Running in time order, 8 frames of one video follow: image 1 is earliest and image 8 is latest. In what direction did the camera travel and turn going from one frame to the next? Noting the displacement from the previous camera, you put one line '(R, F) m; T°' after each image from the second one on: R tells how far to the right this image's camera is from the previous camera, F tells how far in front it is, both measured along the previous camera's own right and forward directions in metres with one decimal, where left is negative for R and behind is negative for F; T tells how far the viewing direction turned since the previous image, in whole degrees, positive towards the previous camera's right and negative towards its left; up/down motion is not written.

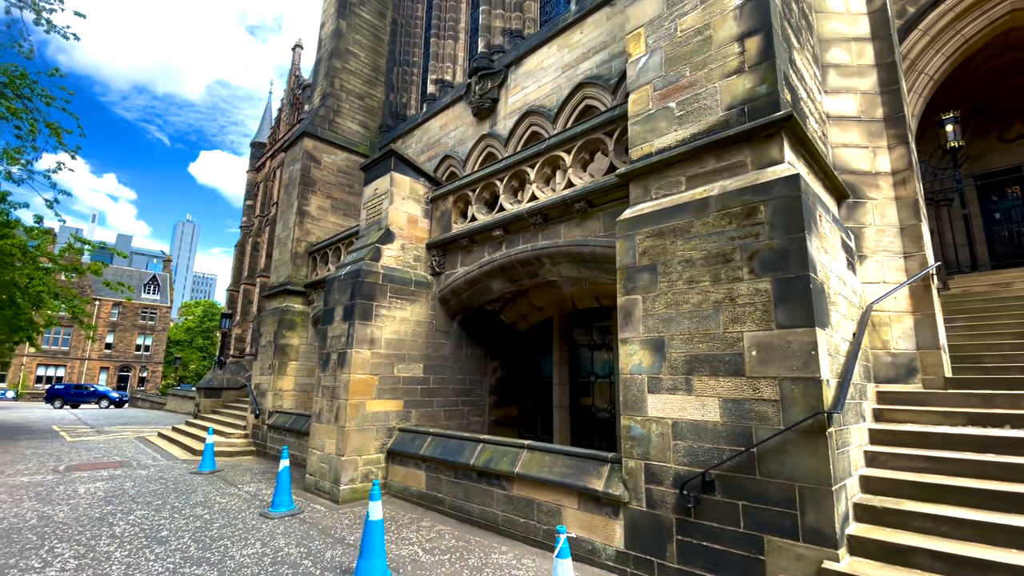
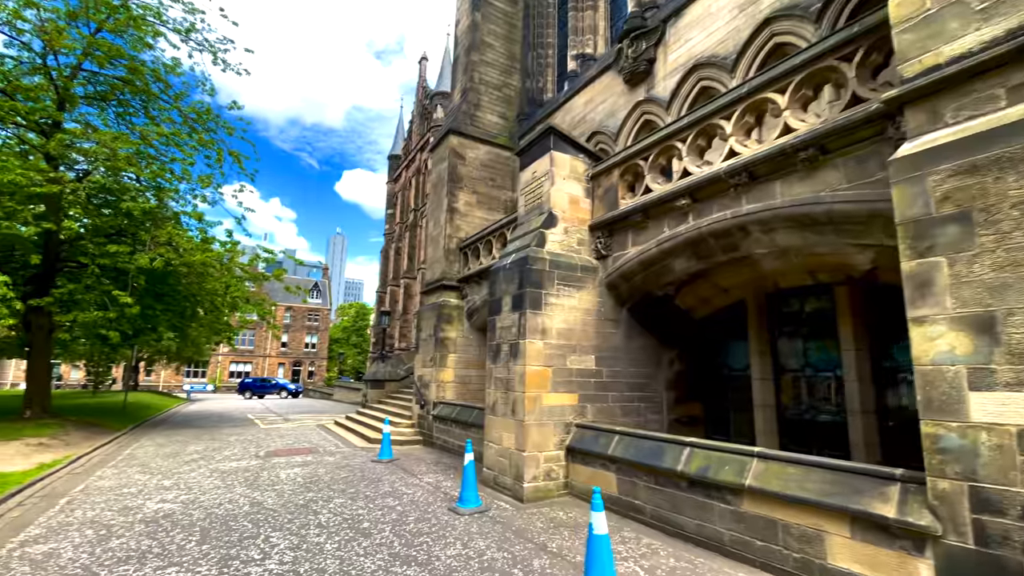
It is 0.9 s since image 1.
(-0.9, +0.6) m; -14°
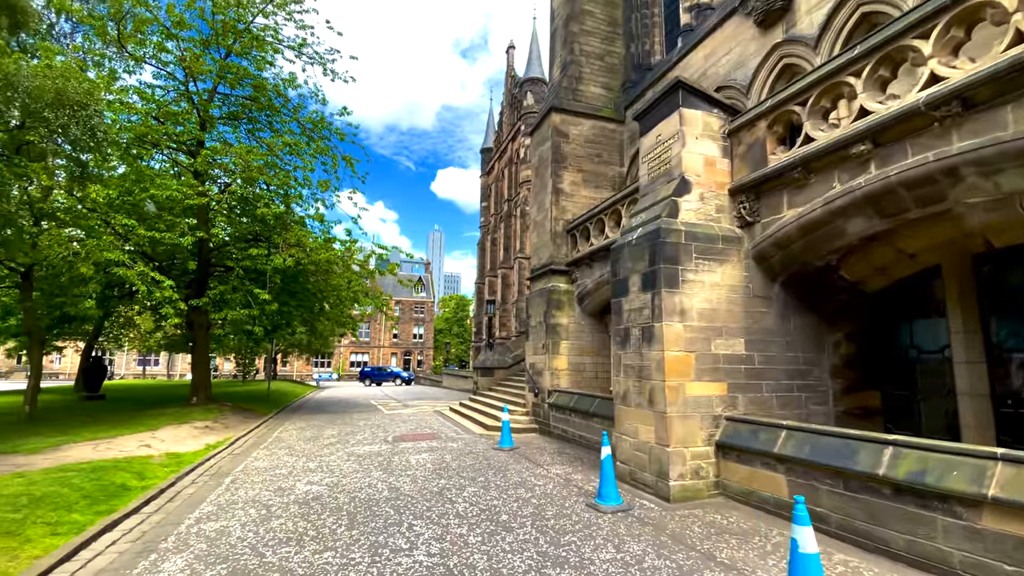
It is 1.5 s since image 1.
(-0.5, +0.5) m; -11°
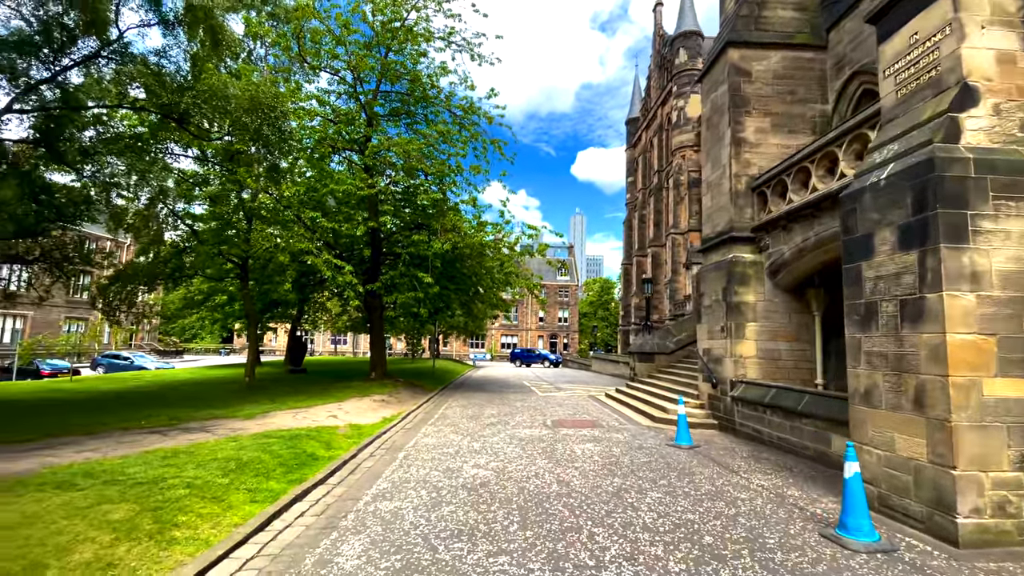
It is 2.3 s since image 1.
(-0.5, +0.9) m; -17°
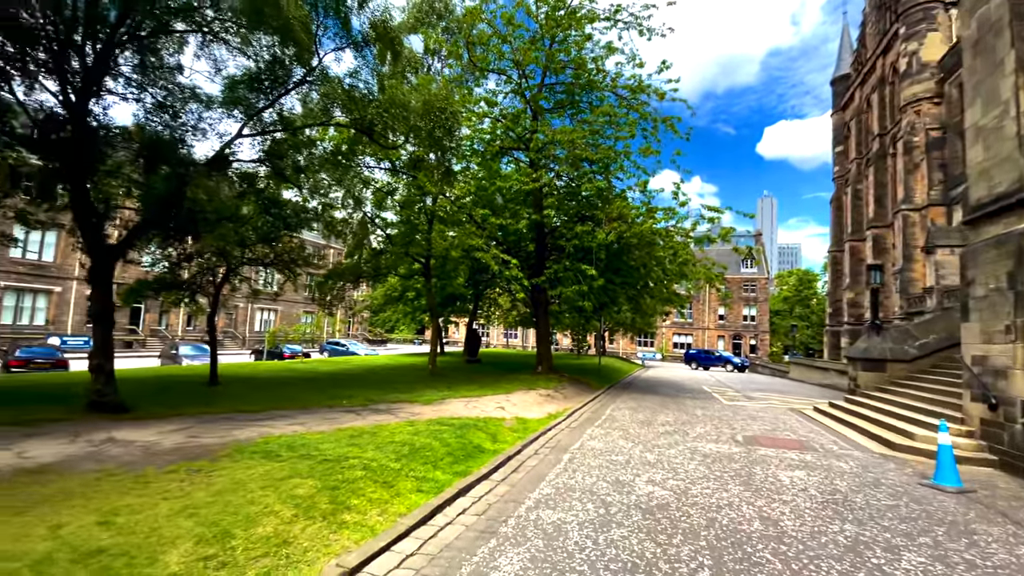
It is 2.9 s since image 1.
(-0.1, +0.8) m; -20°
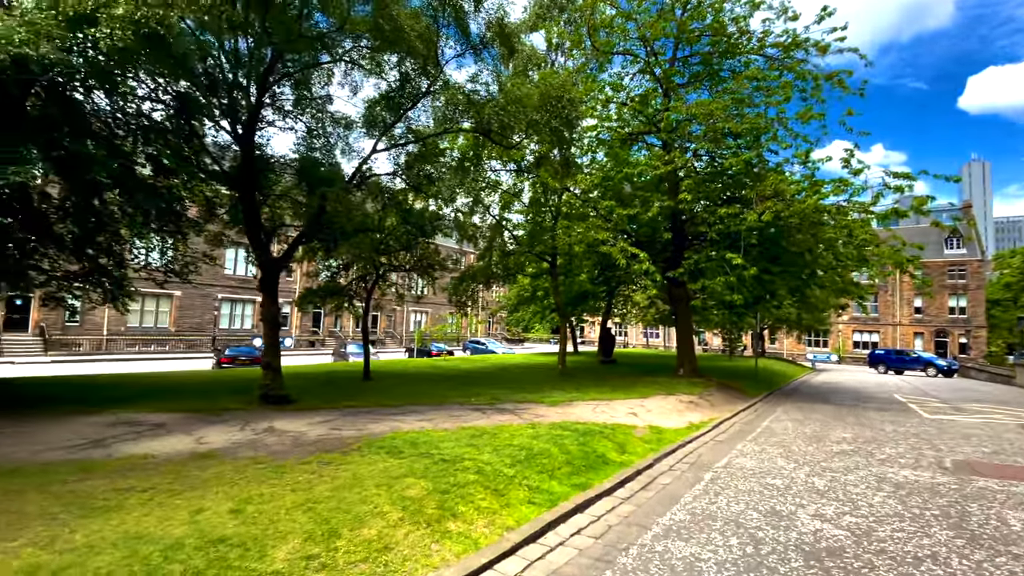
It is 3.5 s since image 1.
(+0.3, +0.6) m; -16°
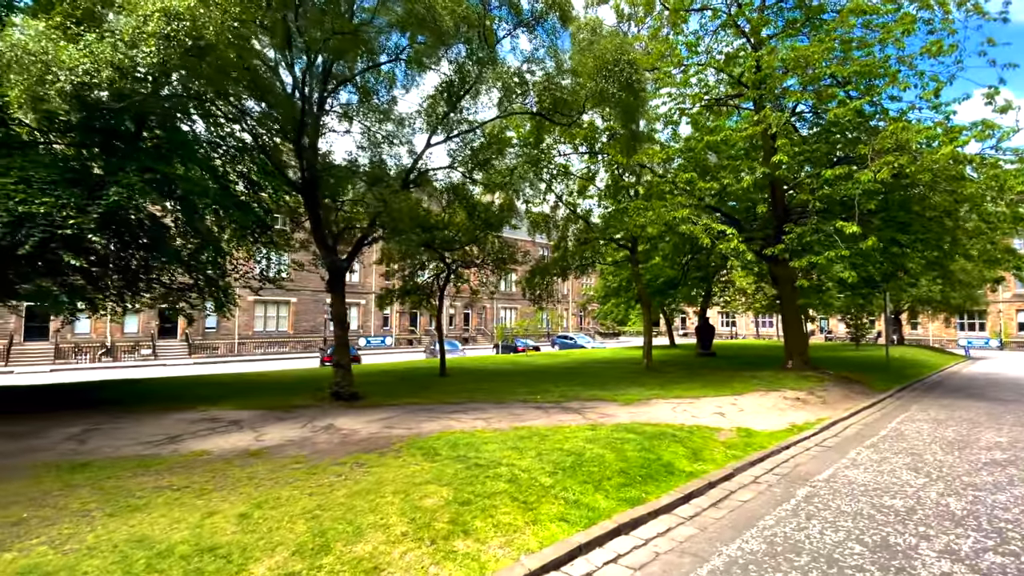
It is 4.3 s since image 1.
(+0.7, +0.8) m; -12°
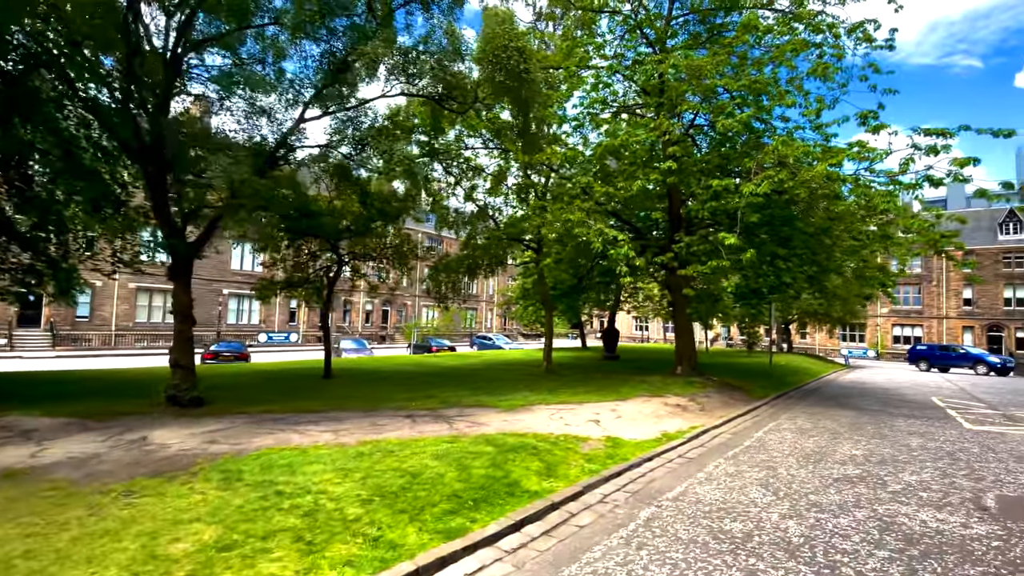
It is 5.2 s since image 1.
(+1.1, +0.7) m; +8°
